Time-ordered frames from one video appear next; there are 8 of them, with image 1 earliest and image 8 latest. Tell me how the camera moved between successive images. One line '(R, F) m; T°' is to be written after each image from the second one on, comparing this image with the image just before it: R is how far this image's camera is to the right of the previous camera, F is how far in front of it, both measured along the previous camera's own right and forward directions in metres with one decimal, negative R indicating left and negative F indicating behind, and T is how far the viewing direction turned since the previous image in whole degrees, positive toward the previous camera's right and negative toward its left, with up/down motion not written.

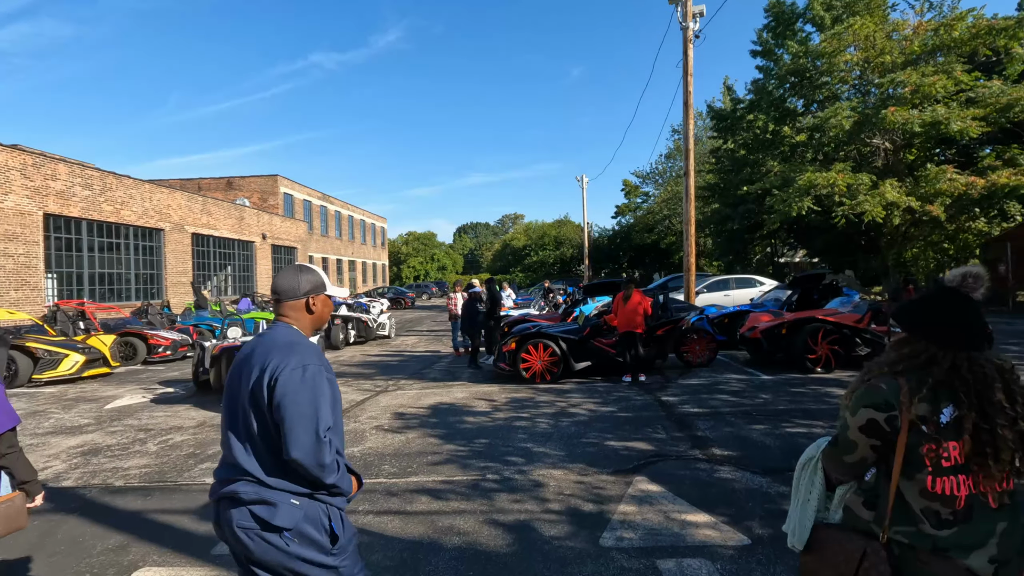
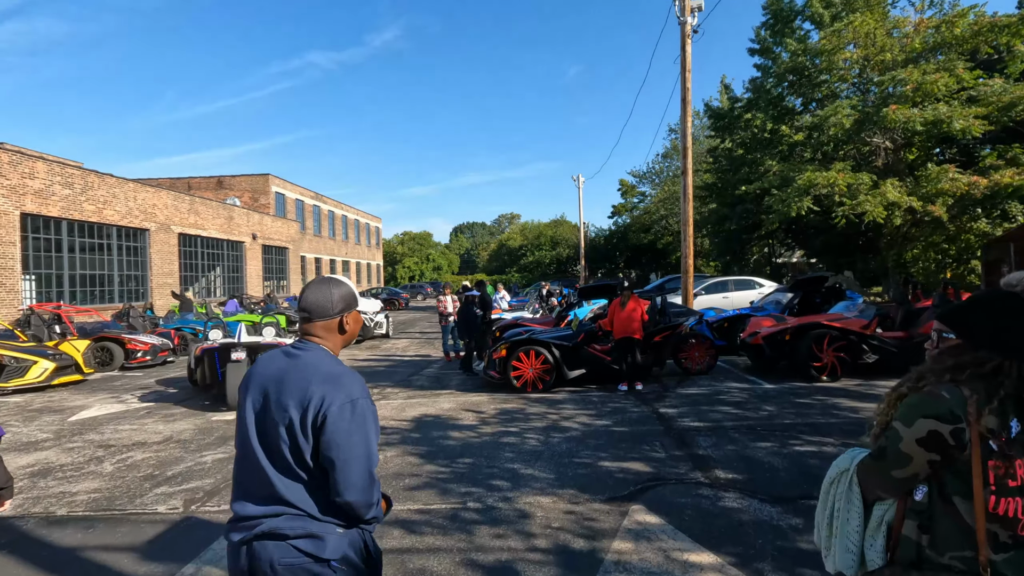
(+0.1, +0.5) m; 0°
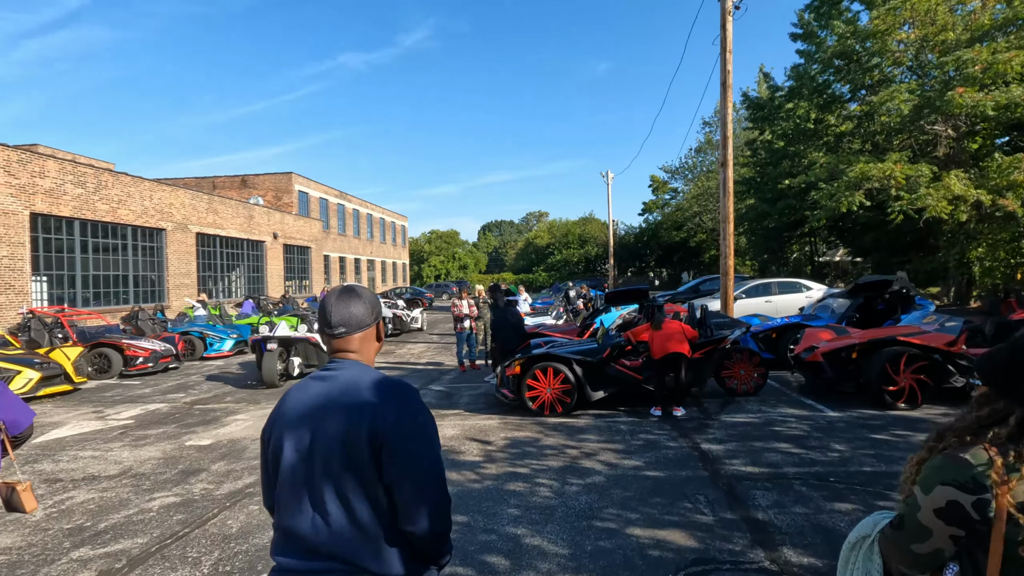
(+0.2, +1.2) m; -3°
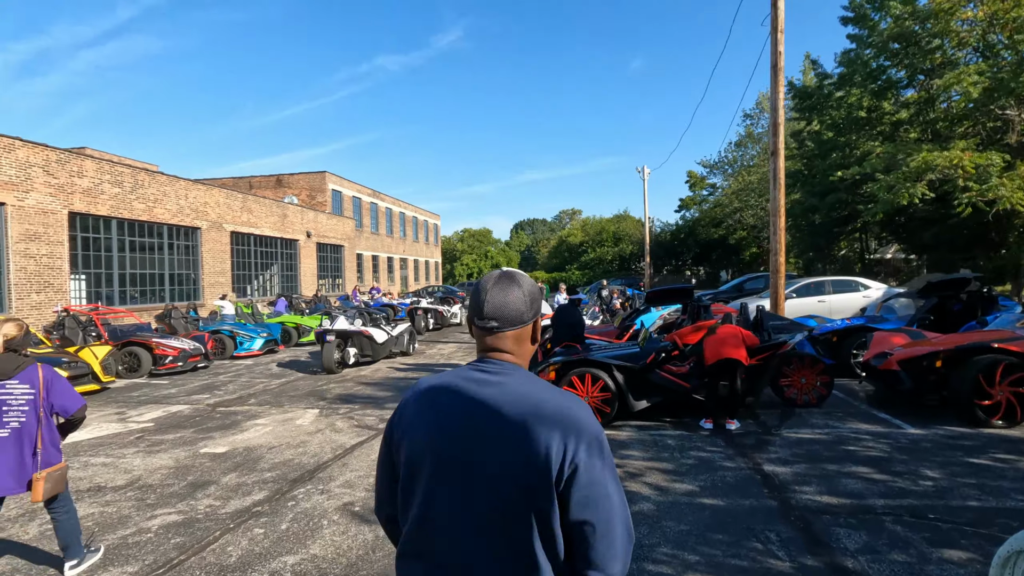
(0.0, +0.6) m; -3°
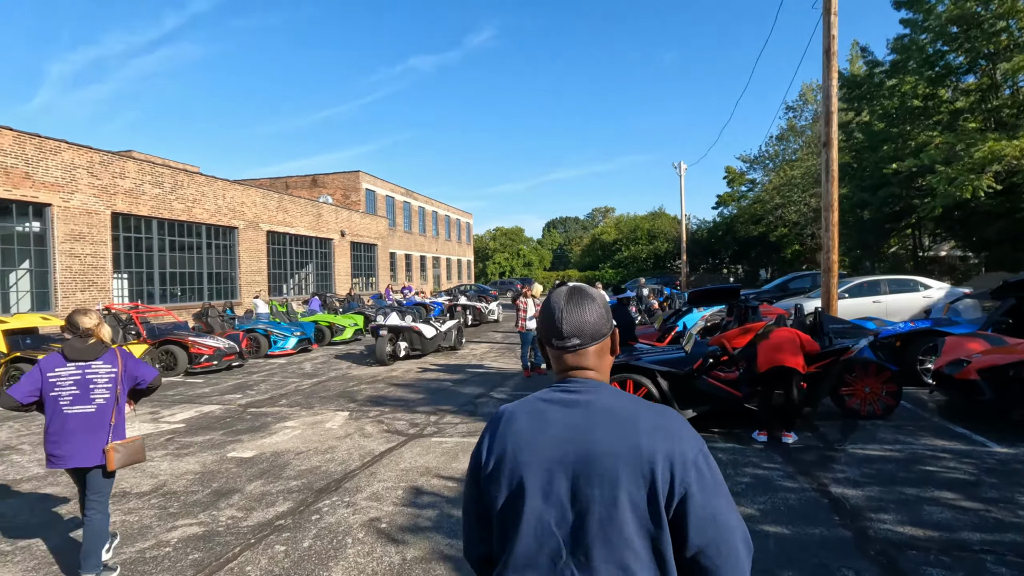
(-0.1, +0.4) m; -3°
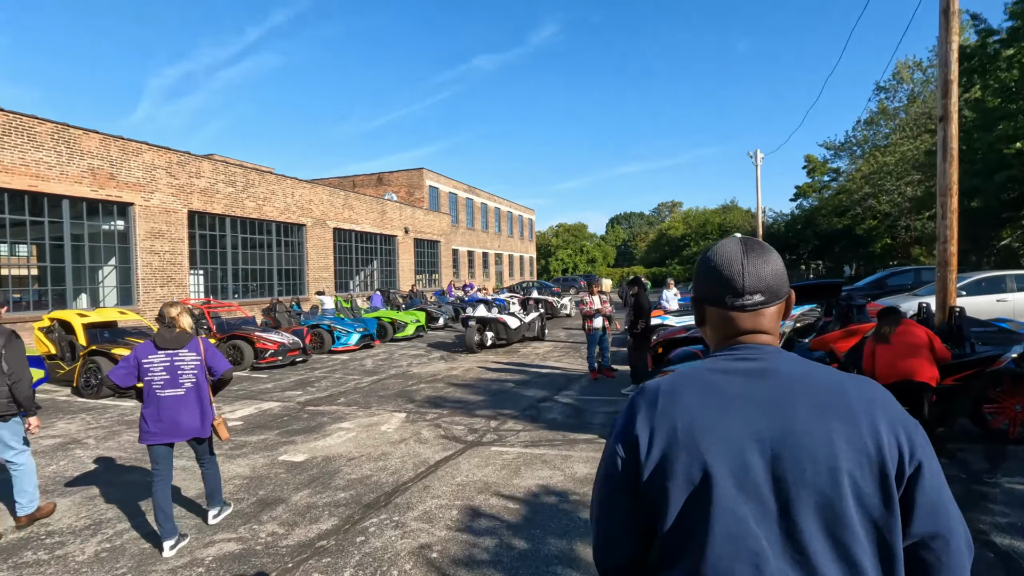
(-0.1, +0.7) m; -7°
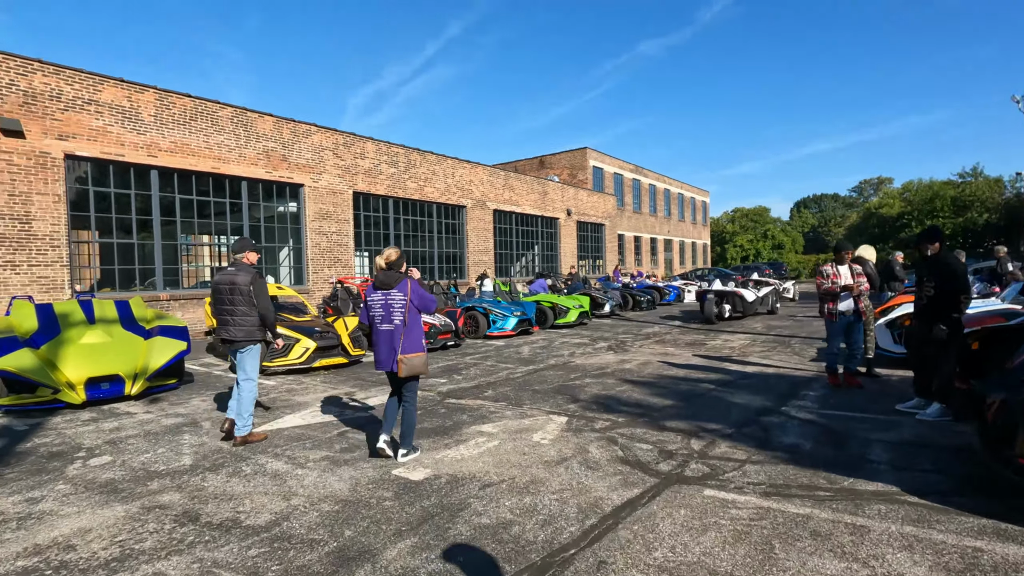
(-0.4, +2.2) m; -17°
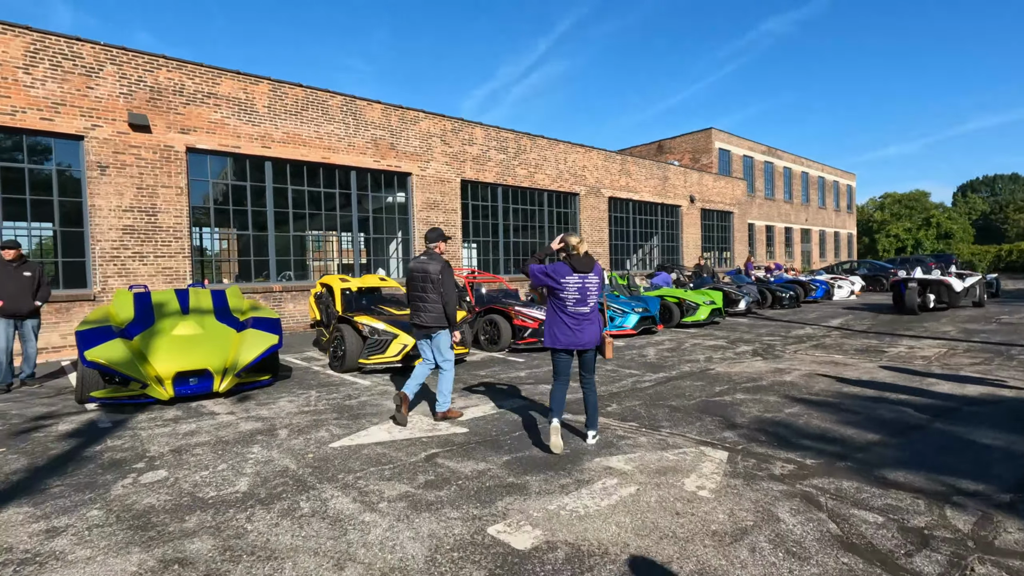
(-0.2, +1.4) m; -12°
